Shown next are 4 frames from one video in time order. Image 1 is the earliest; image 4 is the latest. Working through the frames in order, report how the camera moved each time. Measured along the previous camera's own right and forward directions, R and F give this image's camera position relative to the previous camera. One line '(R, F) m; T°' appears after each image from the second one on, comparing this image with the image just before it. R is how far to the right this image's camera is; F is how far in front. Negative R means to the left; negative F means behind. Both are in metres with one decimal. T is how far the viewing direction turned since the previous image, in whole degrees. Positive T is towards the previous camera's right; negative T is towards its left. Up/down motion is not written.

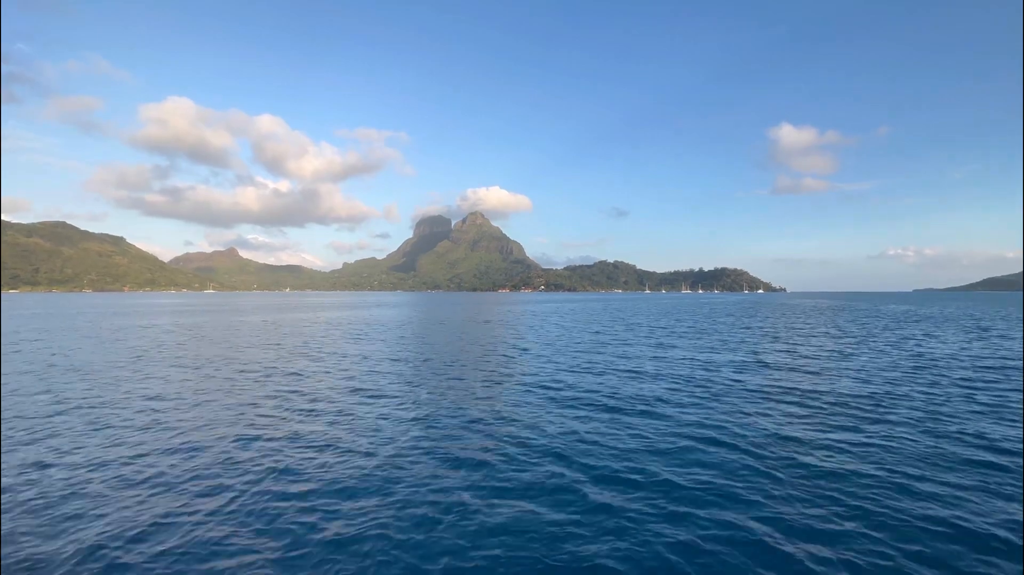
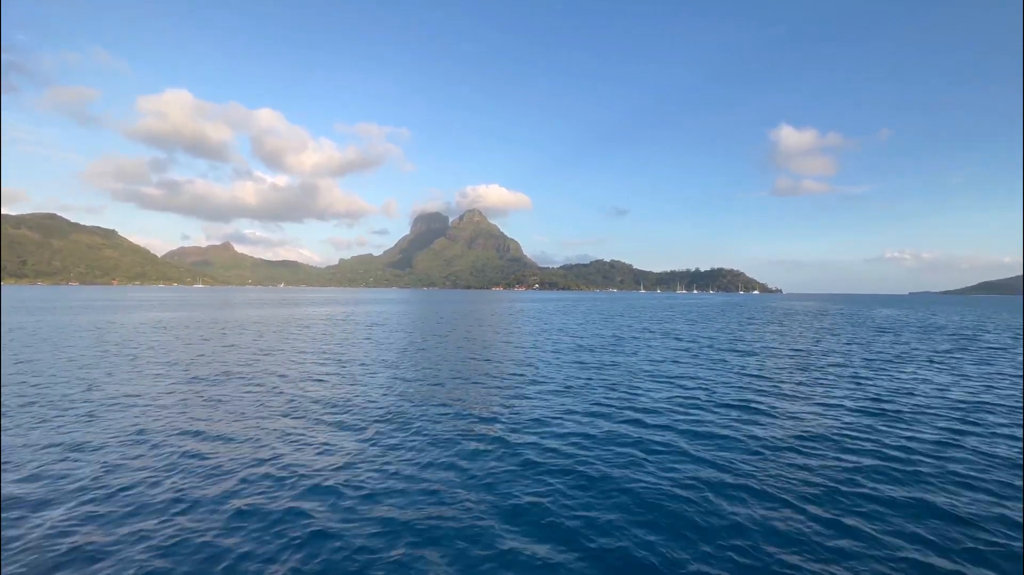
(+1.4, +1.3) m; 0°
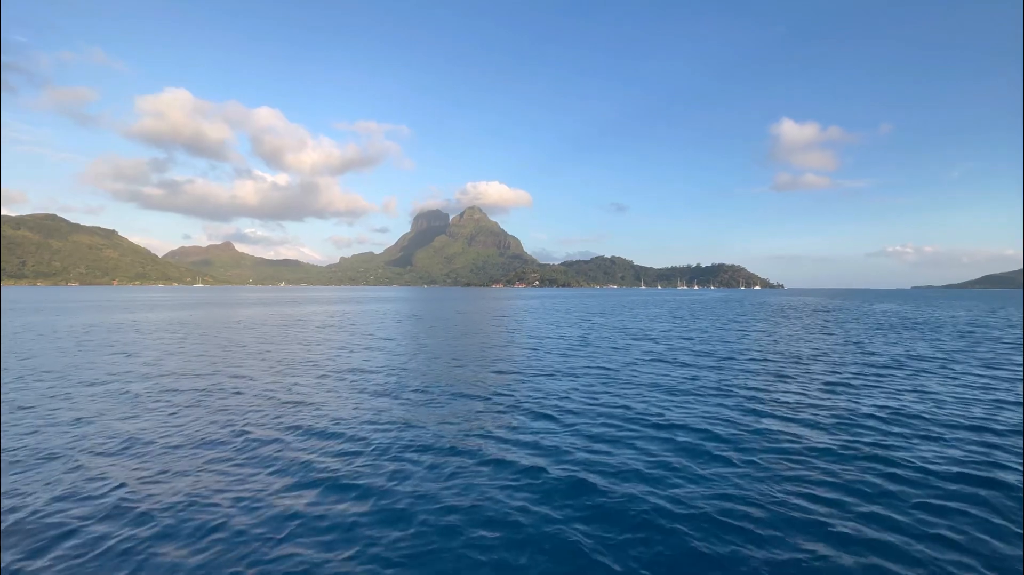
(+0.2, +0.2) m; 0°
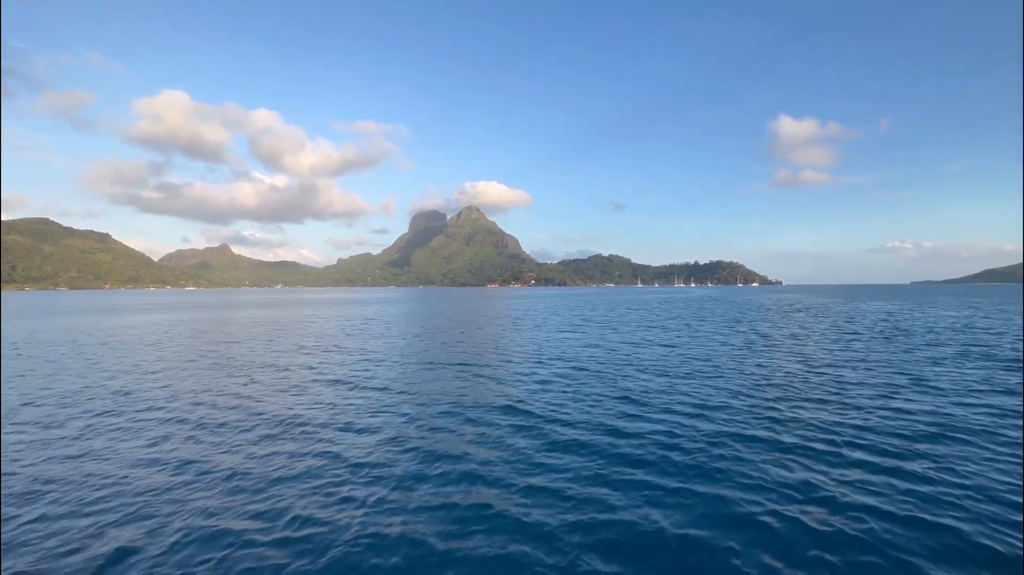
(+1.5, +1.3) m; 0°
